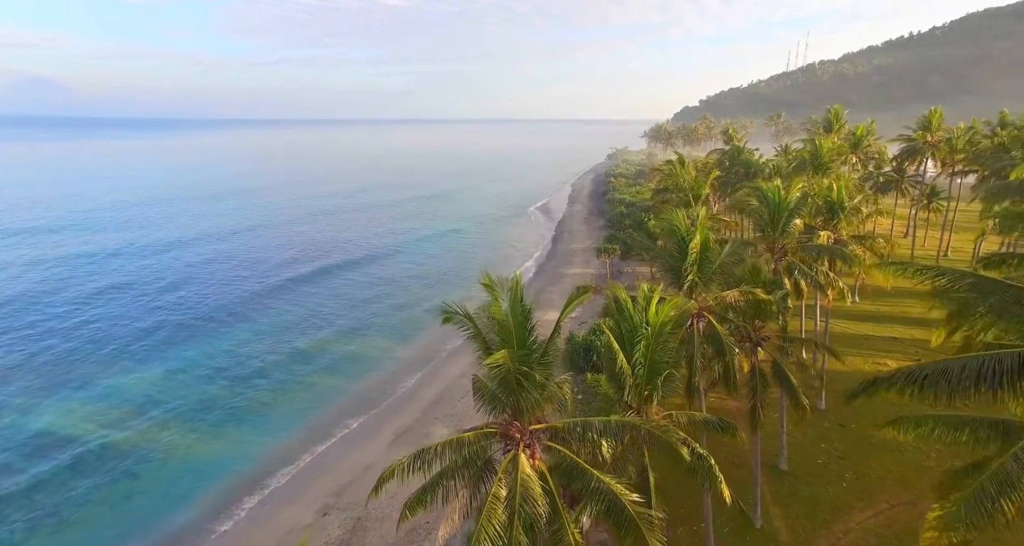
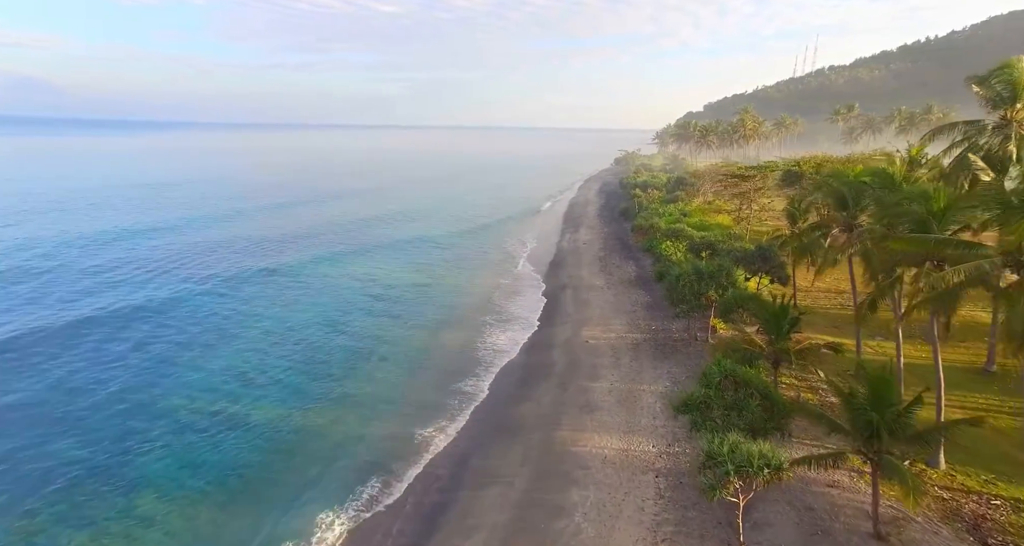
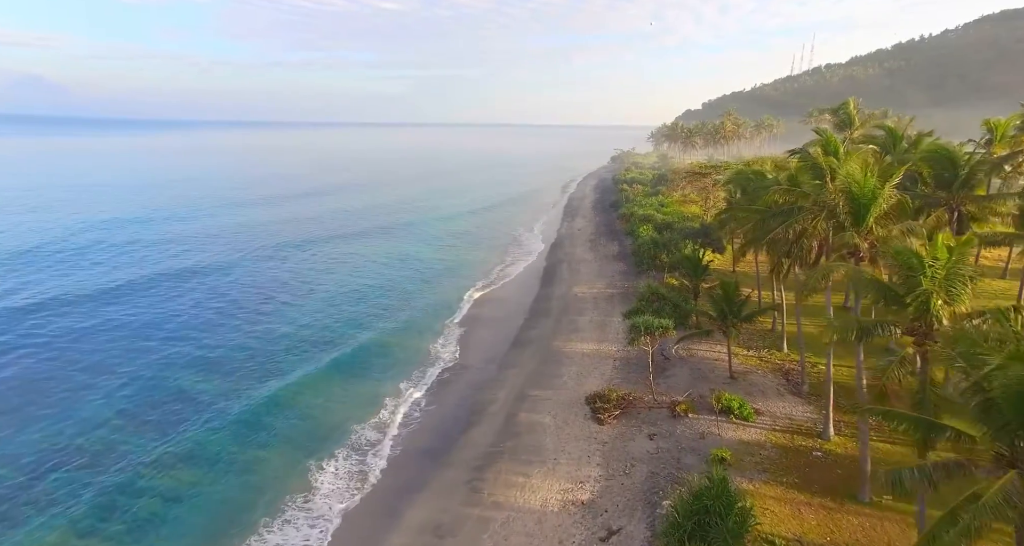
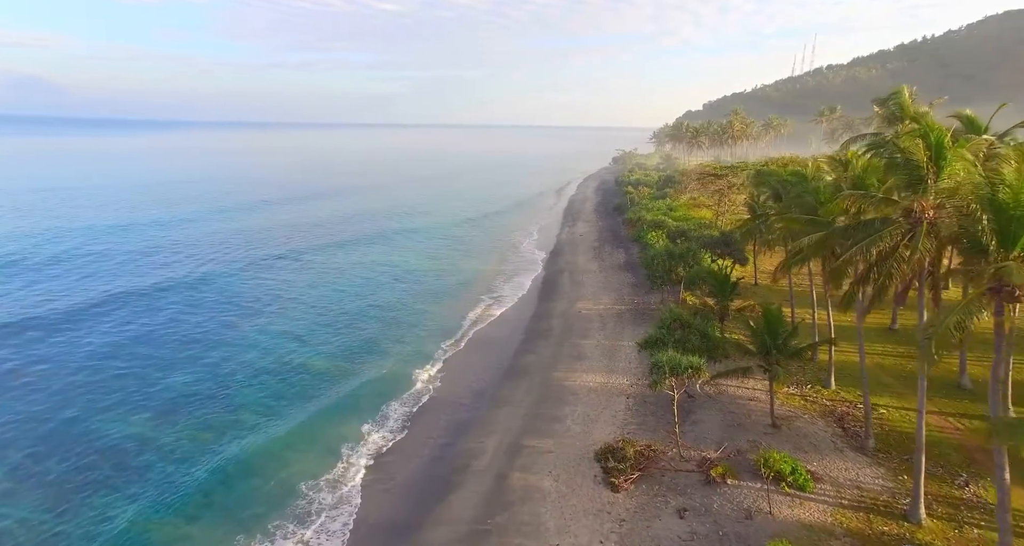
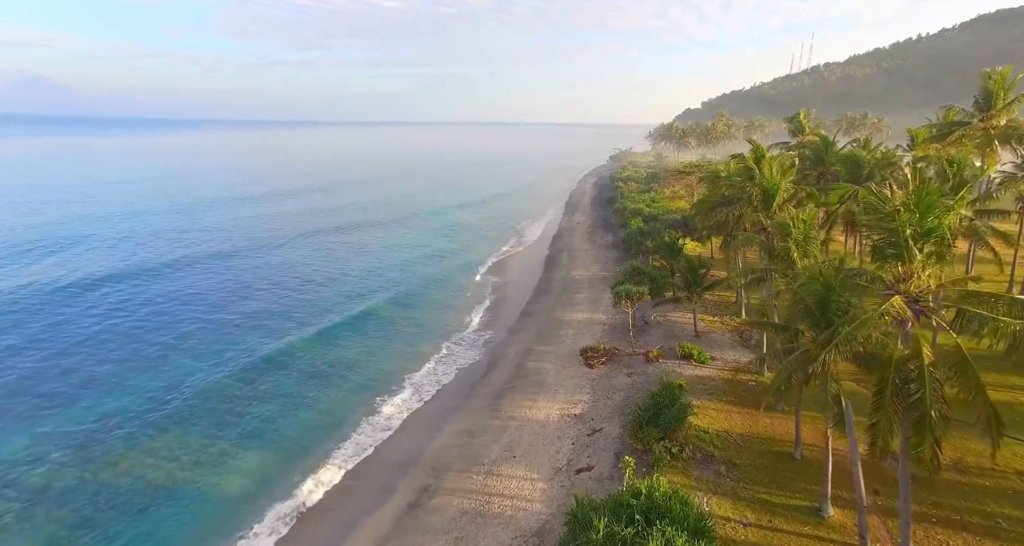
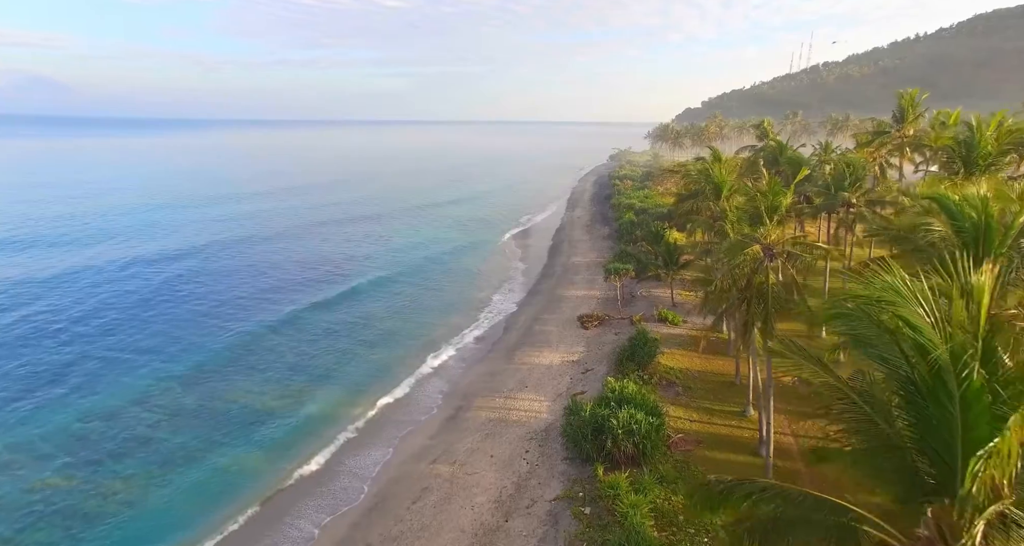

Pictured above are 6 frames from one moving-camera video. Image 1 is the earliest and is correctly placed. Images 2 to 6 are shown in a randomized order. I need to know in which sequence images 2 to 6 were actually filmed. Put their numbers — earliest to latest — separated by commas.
6, 5, 3, 4, 2
